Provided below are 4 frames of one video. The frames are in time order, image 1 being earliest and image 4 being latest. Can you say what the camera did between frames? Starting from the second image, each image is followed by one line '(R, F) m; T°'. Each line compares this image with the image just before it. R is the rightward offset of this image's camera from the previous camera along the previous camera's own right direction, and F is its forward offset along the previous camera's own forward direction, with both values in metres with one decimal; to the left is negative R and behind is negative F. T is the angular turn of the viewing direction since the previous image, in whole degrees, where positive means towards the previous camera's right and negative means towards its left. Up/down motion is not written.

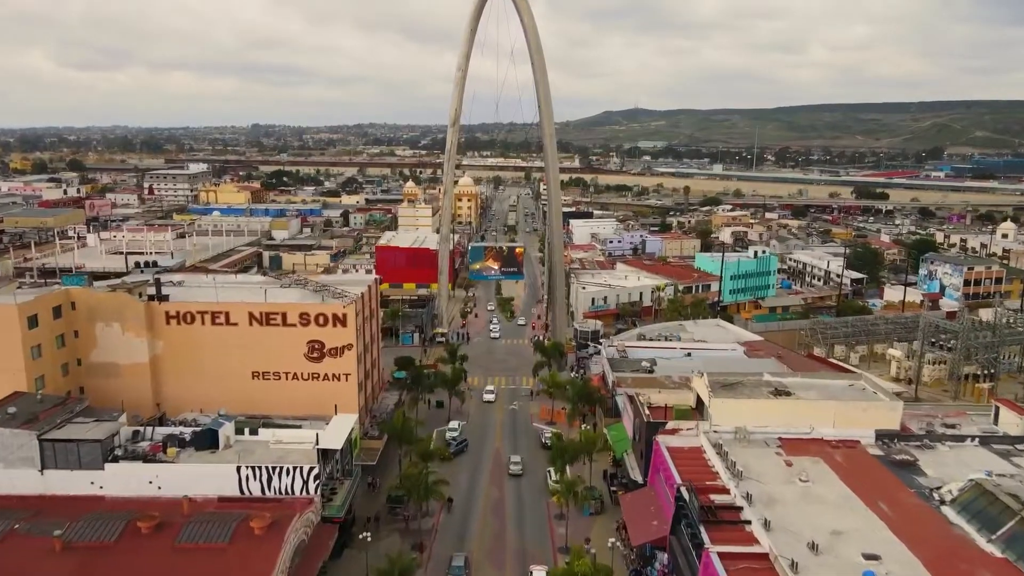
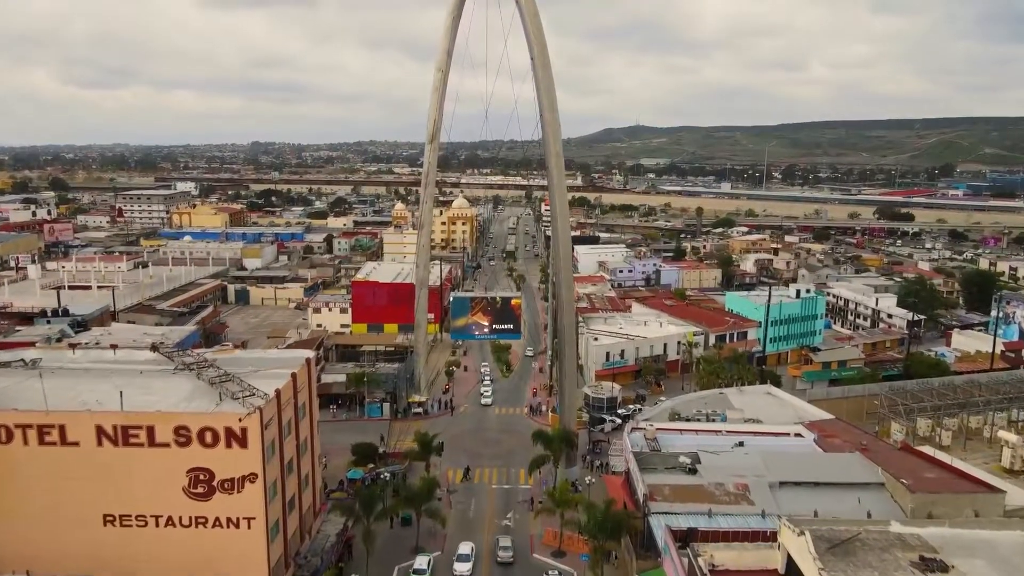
(+0.2, +7.8) m; 0°
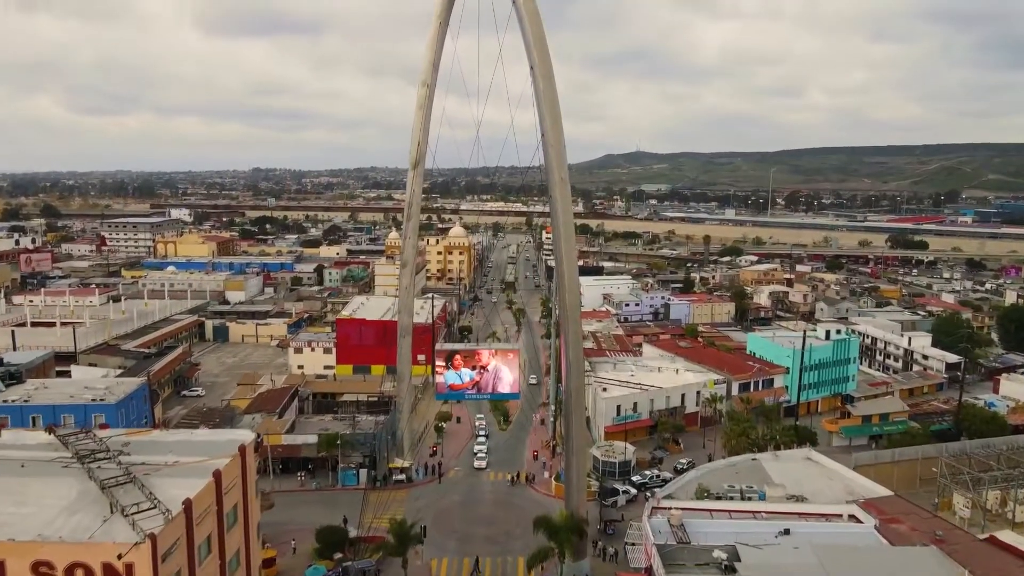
(+0.1, +4.0) m; 0°
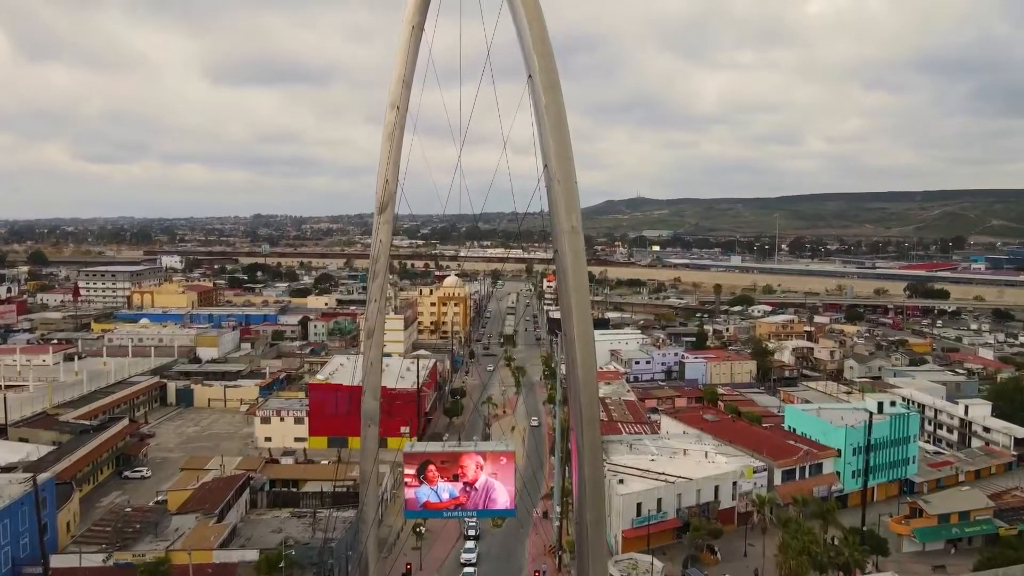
(+0.2, +5.4) m; 0°
